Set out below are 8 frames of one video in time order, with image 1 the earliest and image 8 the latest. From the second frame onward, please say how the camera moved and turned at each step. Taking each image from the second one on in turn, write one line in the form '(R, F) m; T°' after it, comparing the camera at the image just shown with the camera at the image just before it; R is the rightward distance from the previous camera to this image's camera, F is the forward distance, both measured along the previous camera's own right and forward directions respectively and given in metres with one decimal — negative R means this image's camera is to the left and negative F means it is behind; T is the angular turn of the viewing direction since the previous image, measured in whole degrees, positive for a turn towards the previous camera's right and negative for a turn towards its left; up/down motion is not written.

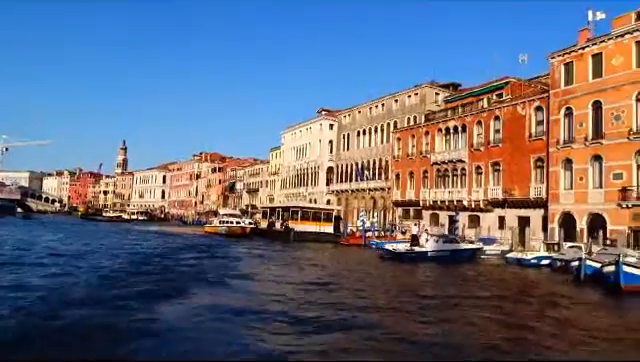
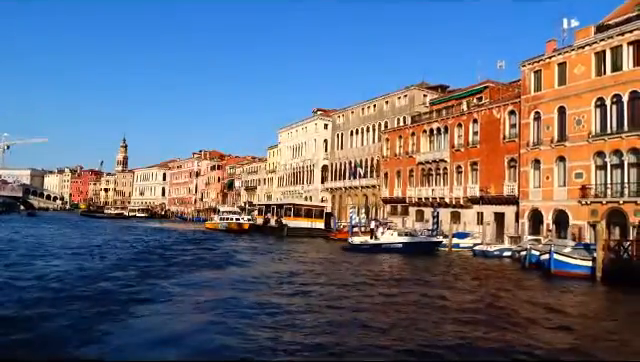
(+0.8, -2.6) m; 0°
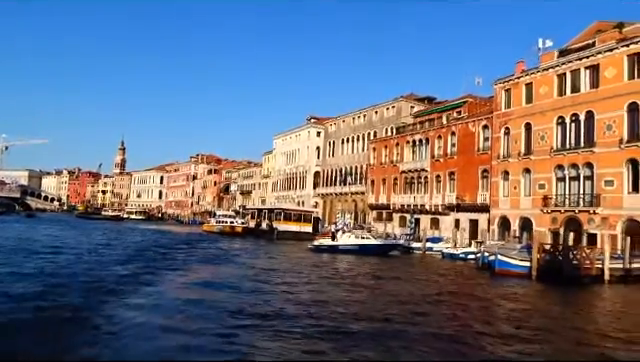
(+0.8, -2.7) m; 0°
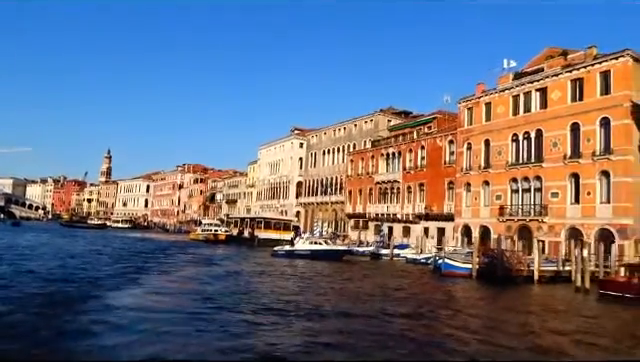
(+0.9, -2.7) m; +1°
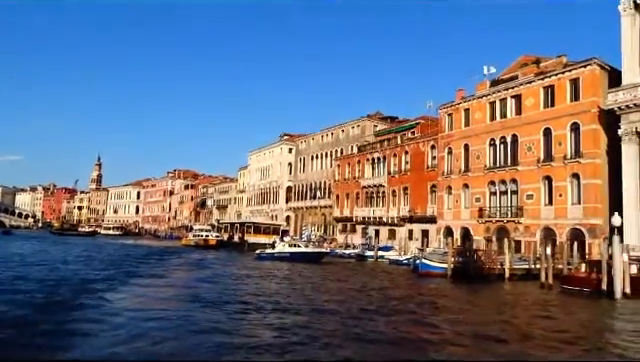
(+0.4, -1.3) m; +1°
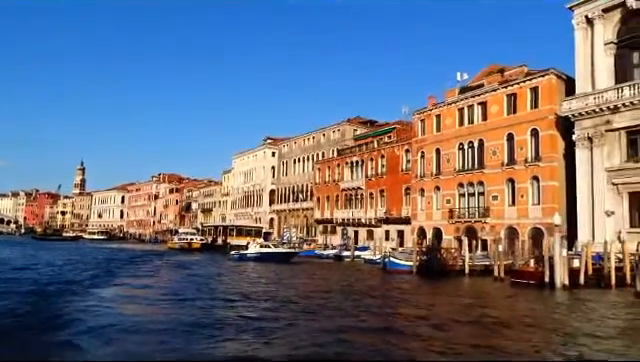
(+0.6, -1.7) m; +2°
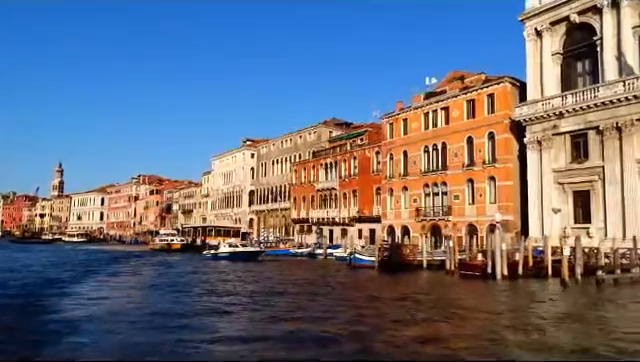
(+0.8, -2.0) m; +2°
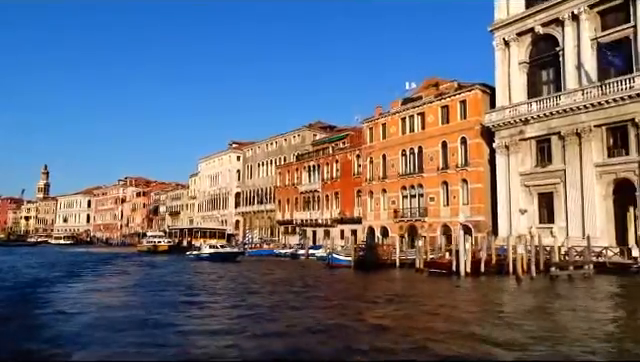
(+0.6, -1.5) m; +1°
